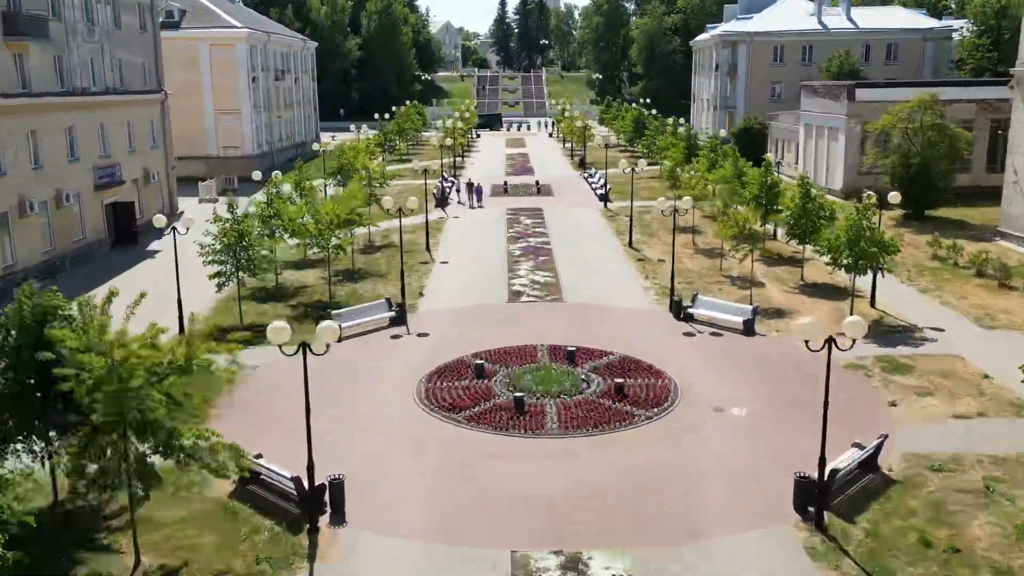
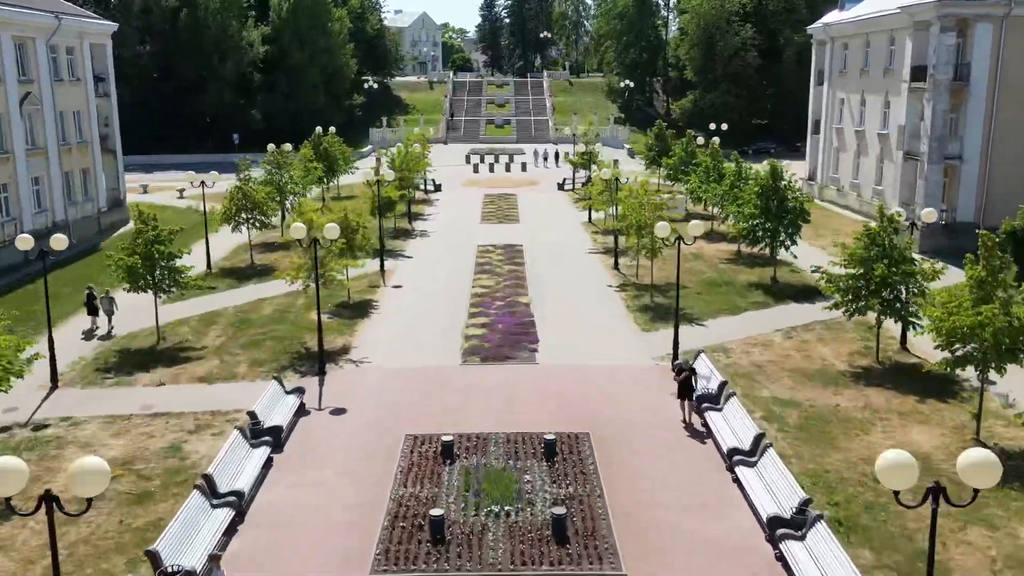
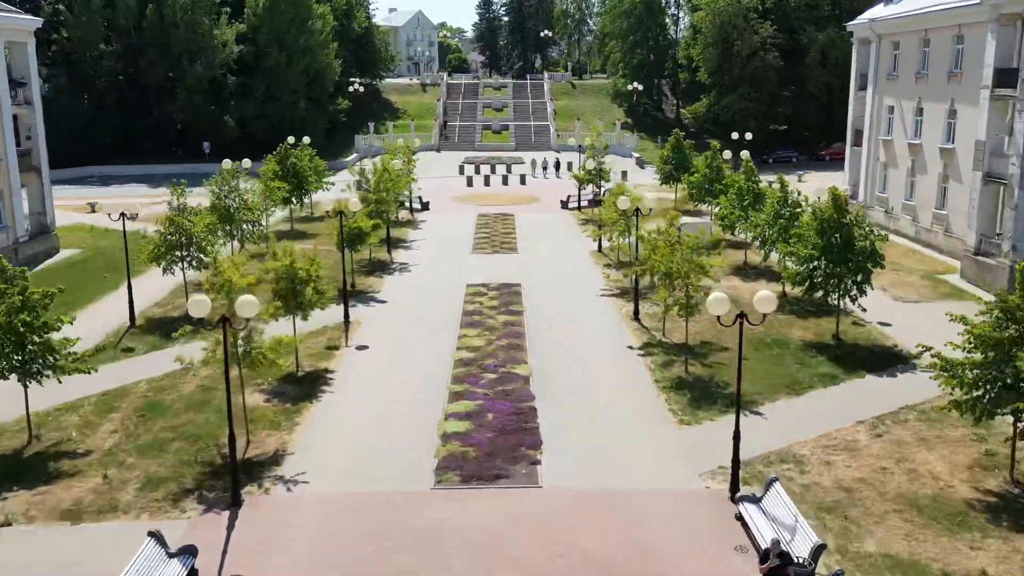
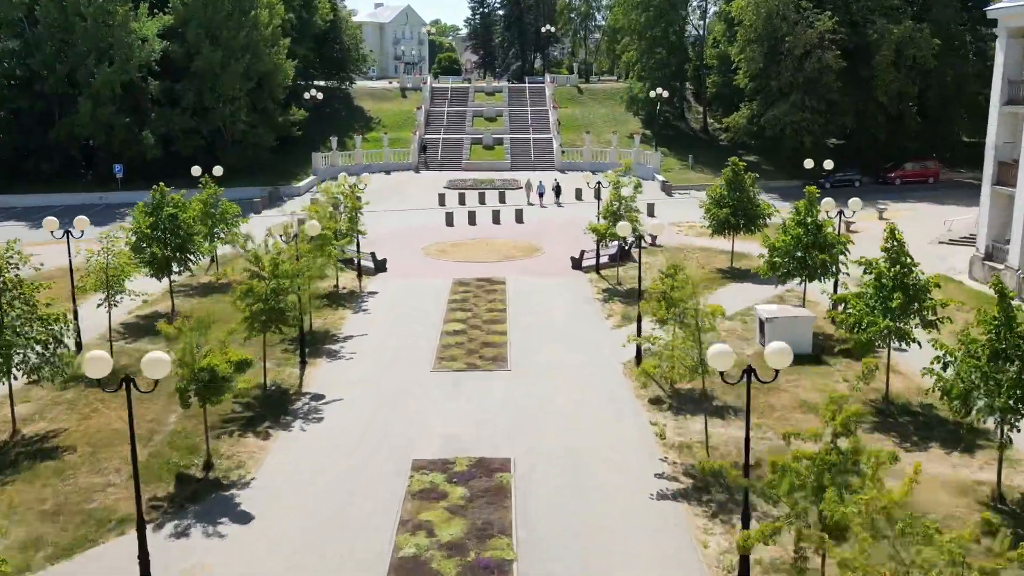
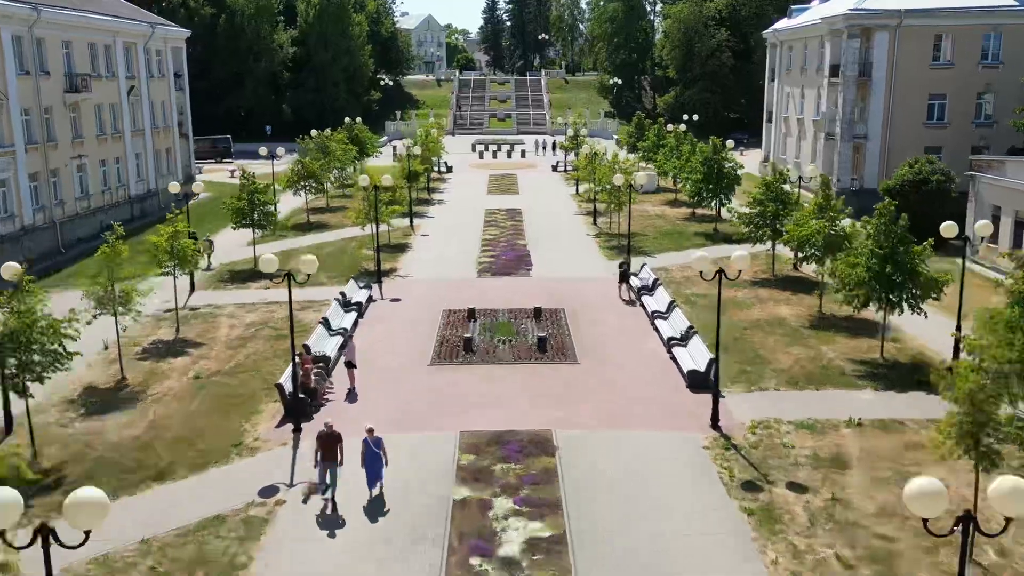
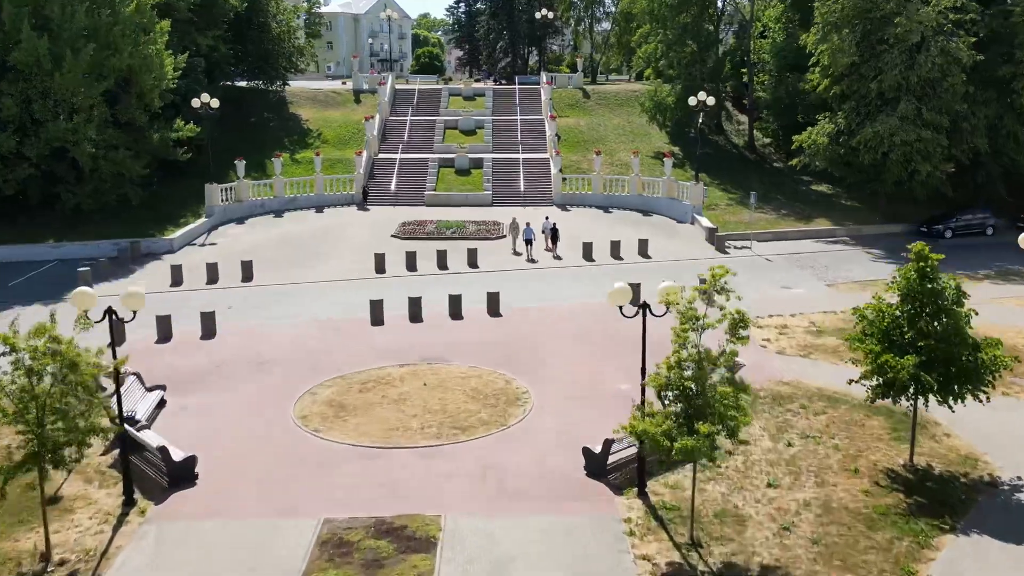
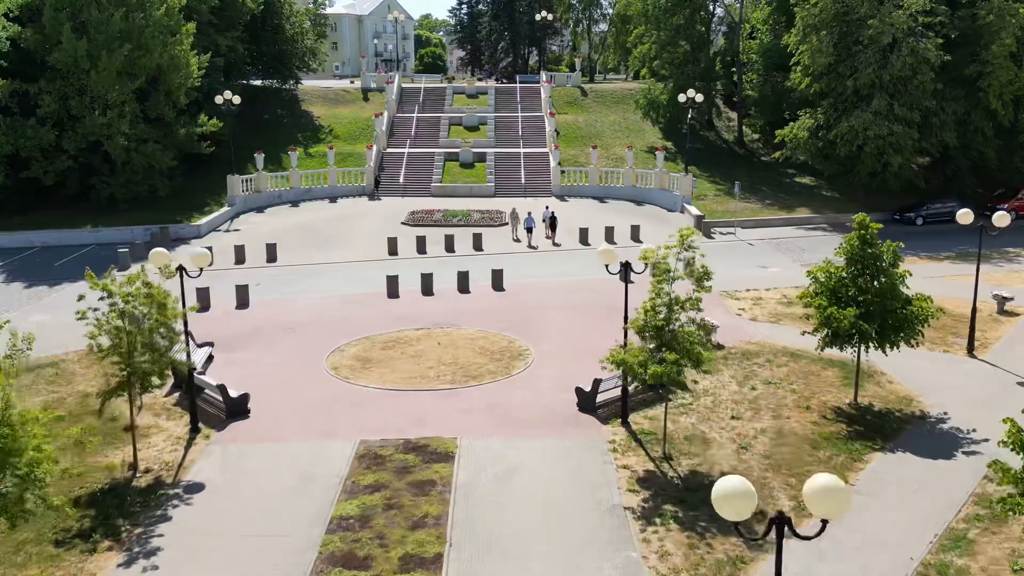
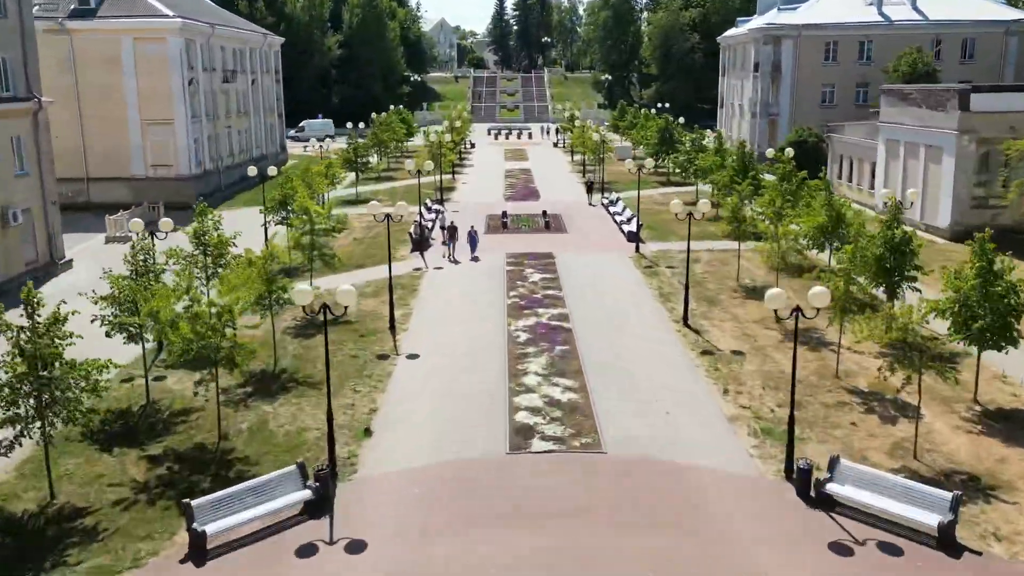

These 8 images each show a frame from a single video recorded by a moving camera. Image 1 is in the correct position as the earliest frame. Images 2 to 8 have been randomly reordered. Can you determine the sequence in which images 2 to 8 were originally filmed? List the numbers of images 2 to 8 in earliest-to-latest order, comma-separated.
8, 5, 2, 3, 4, 7, 6
